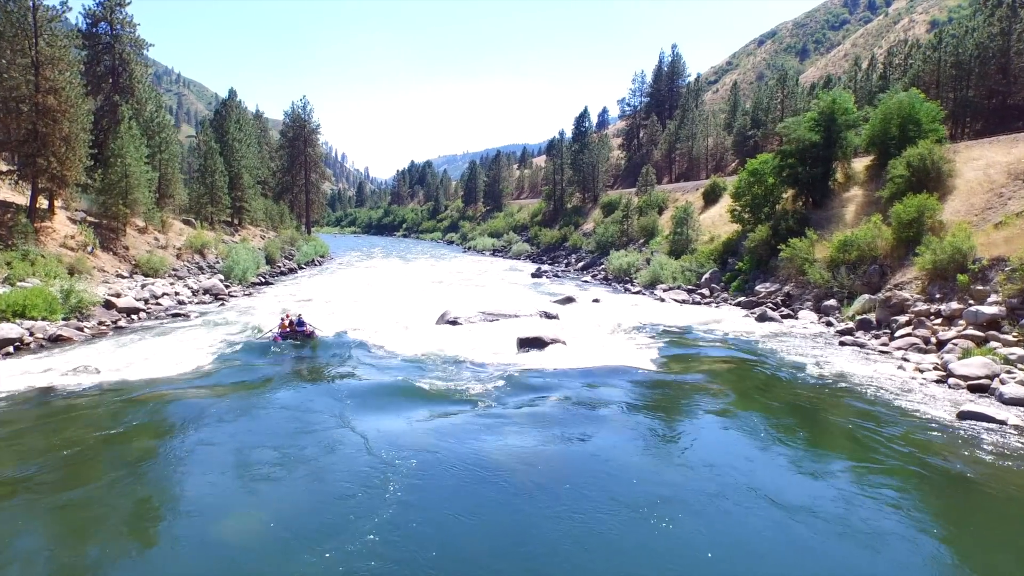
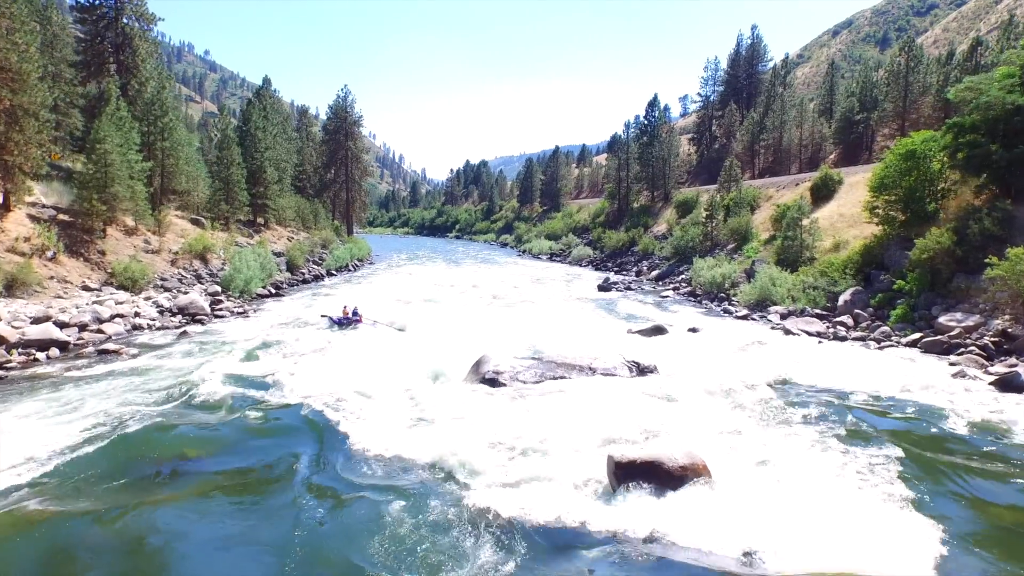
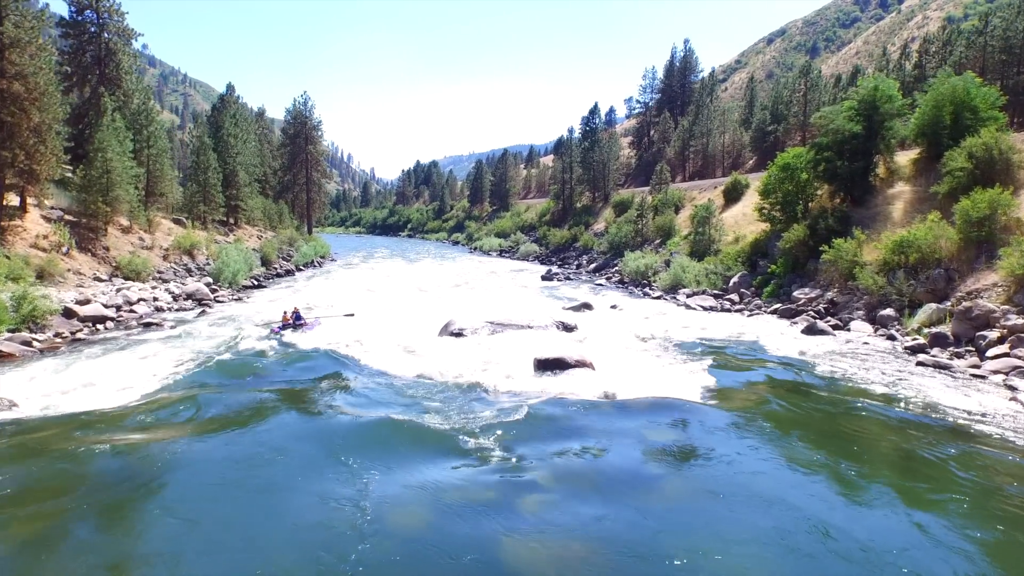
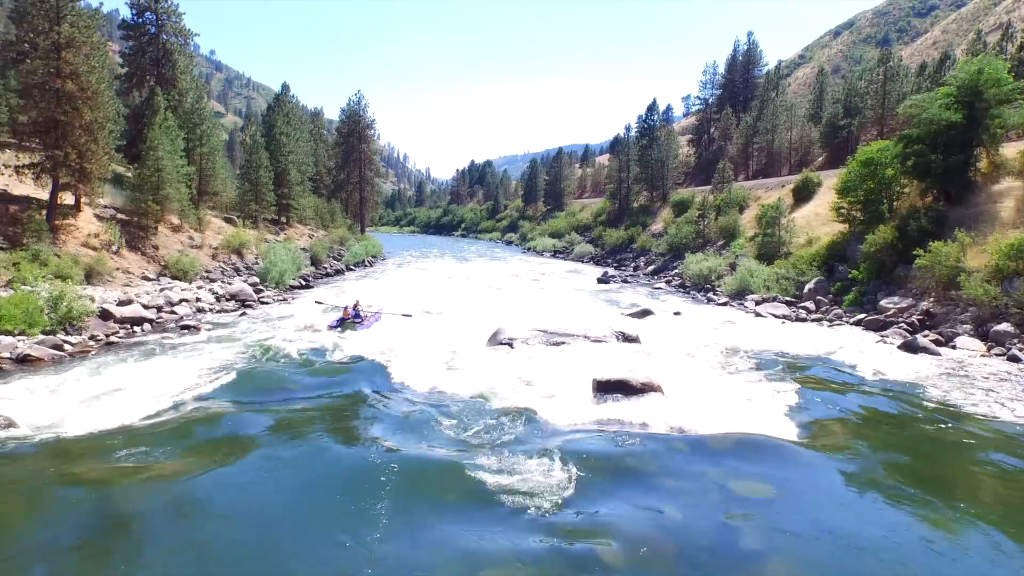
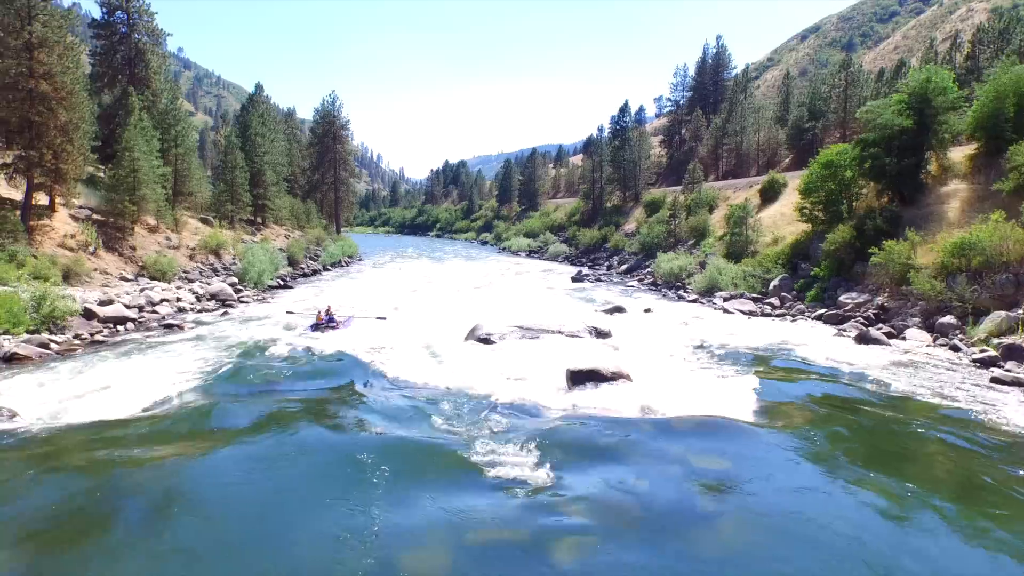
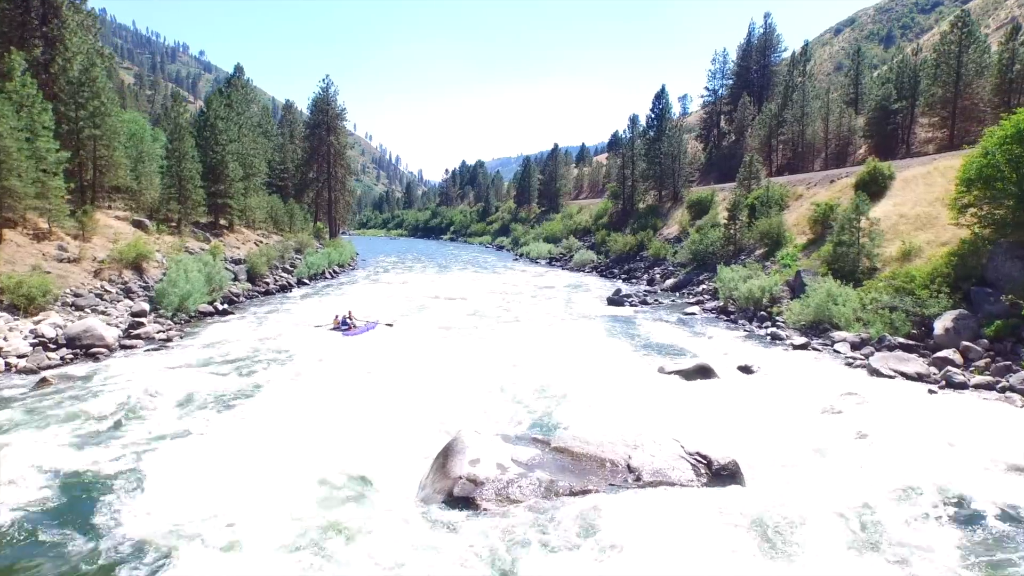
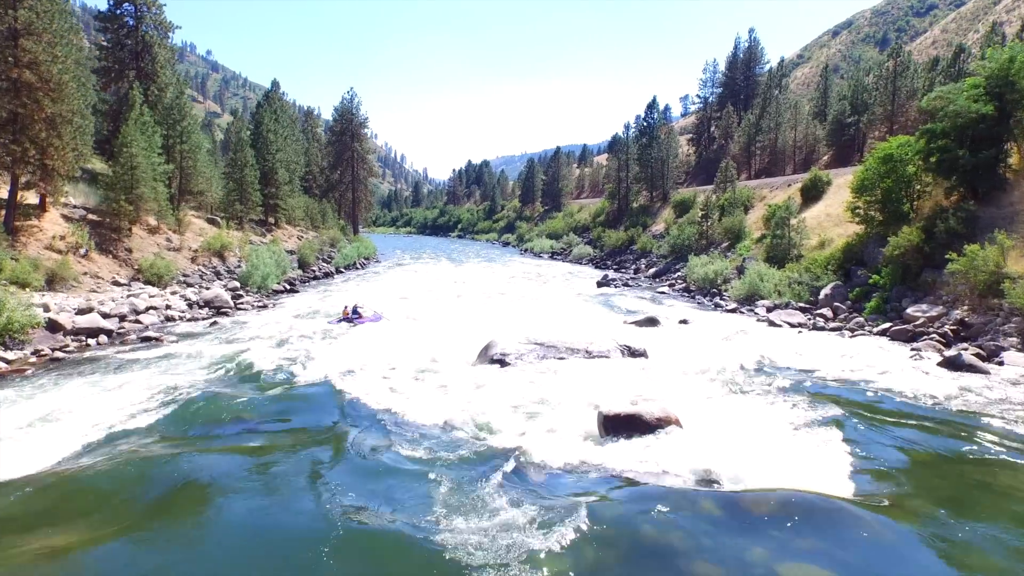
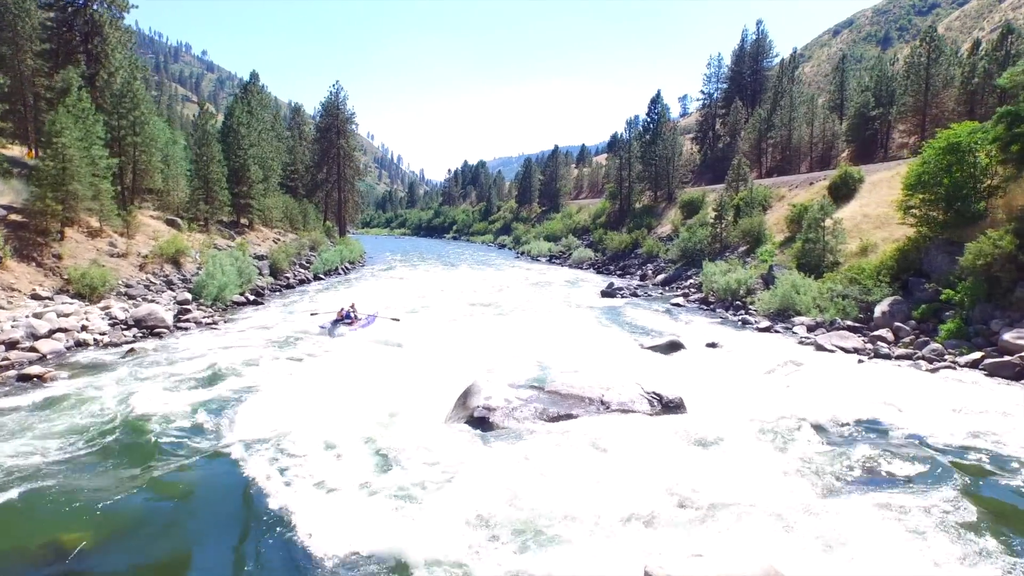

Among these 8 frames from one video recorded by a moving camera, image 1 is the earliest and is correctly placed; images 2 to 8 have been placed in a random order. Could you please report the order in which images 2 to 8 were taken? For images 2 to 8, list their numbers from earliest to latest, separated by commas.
3, 5, 4, 7, 2, 8, 6
